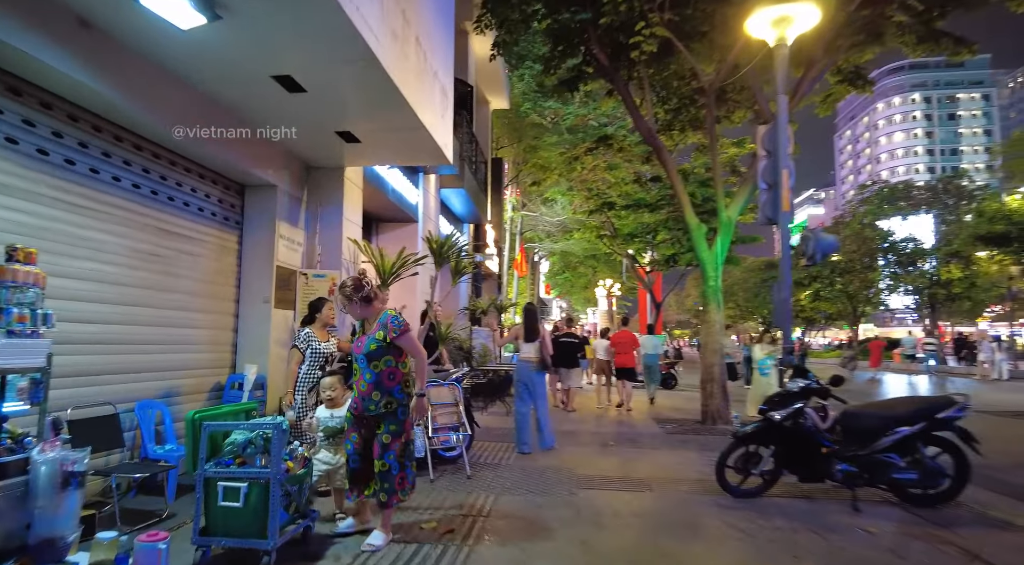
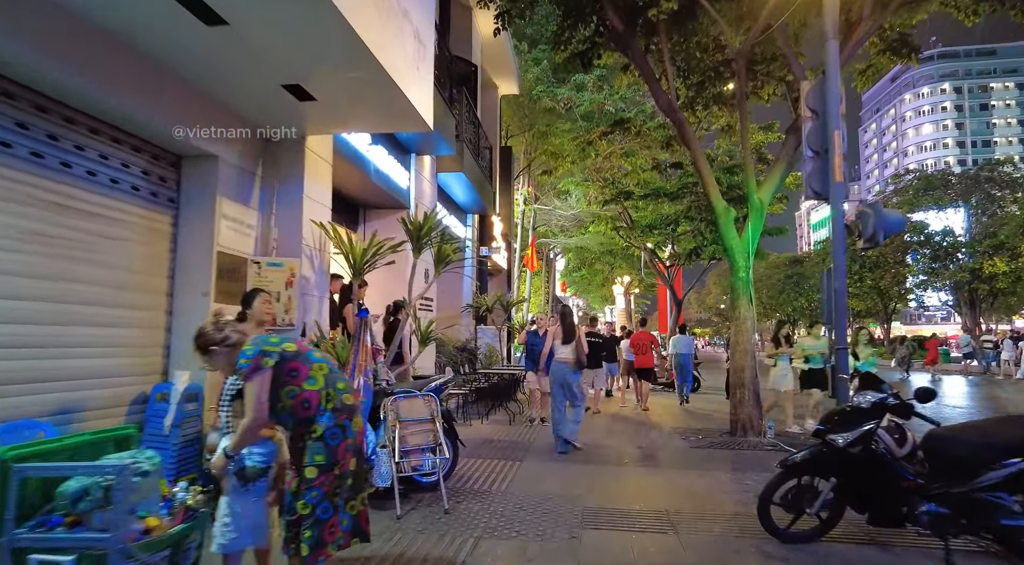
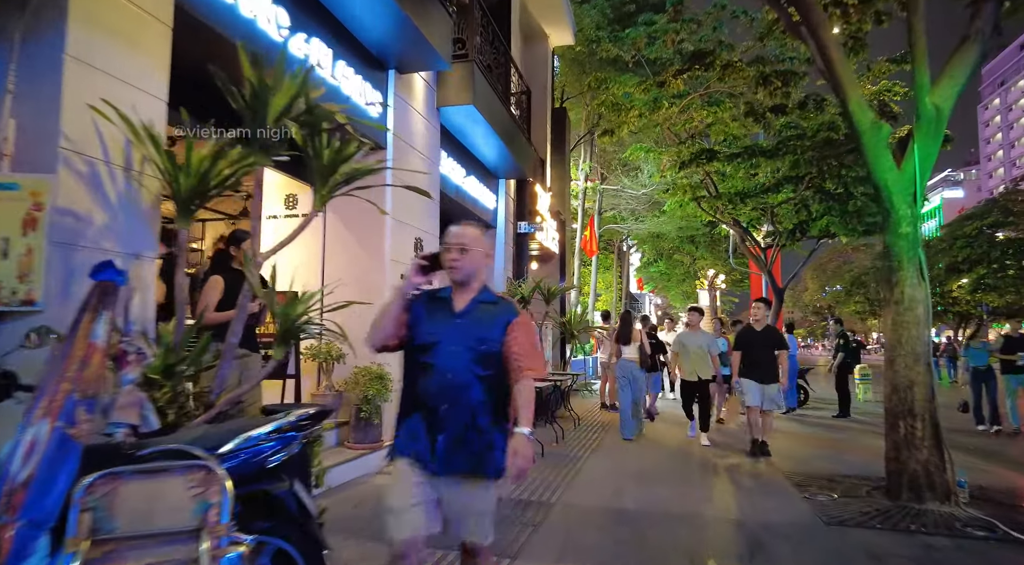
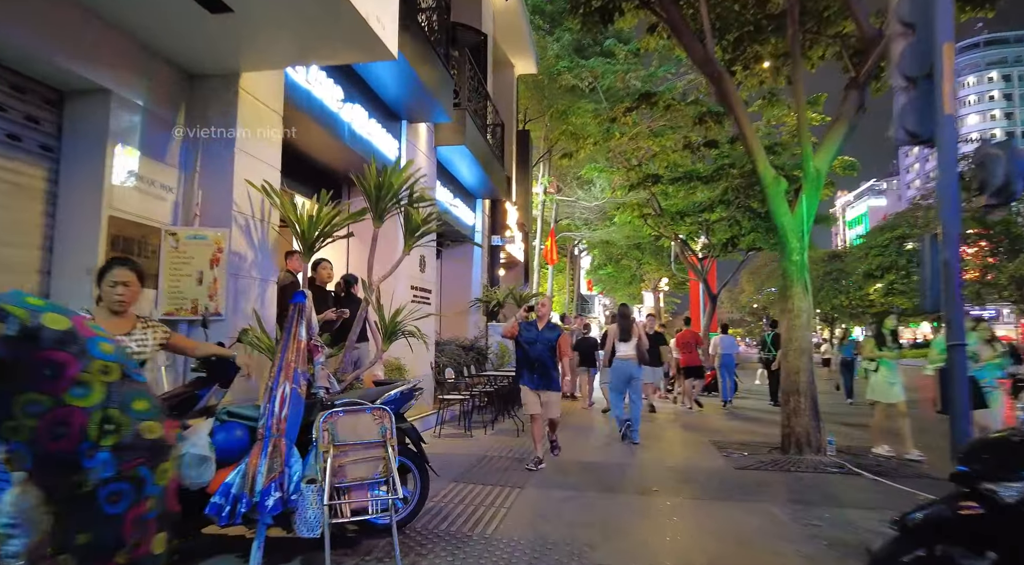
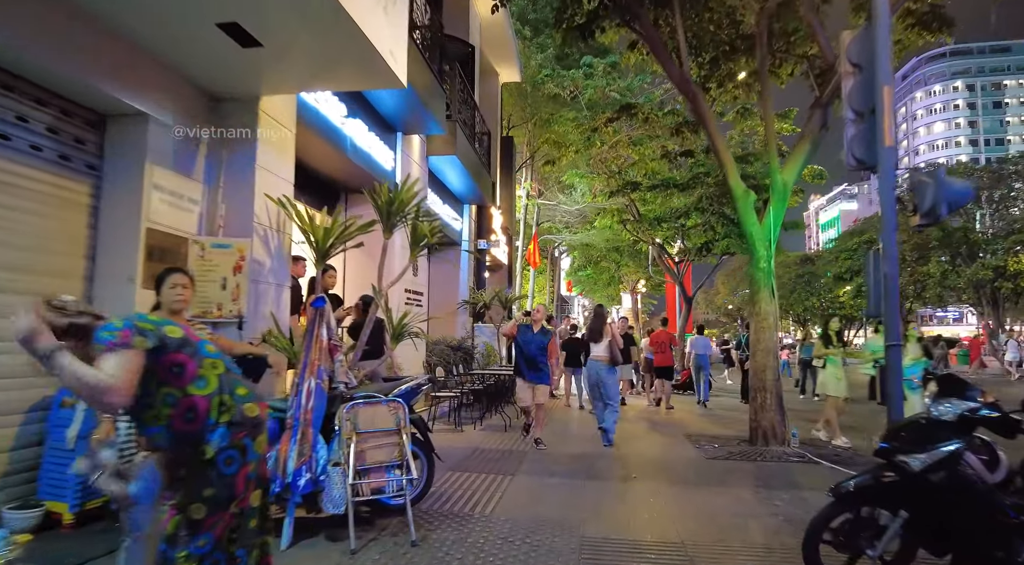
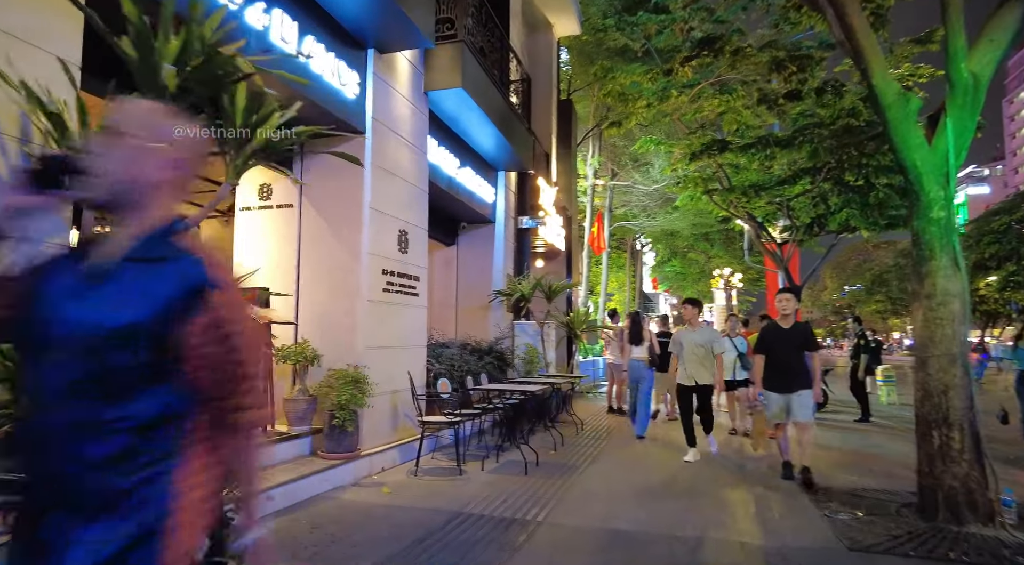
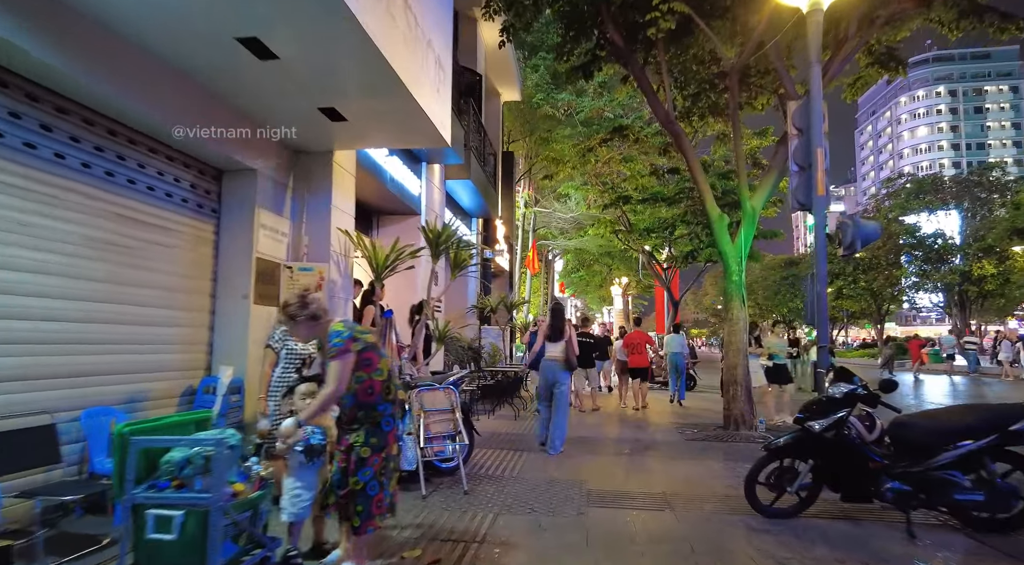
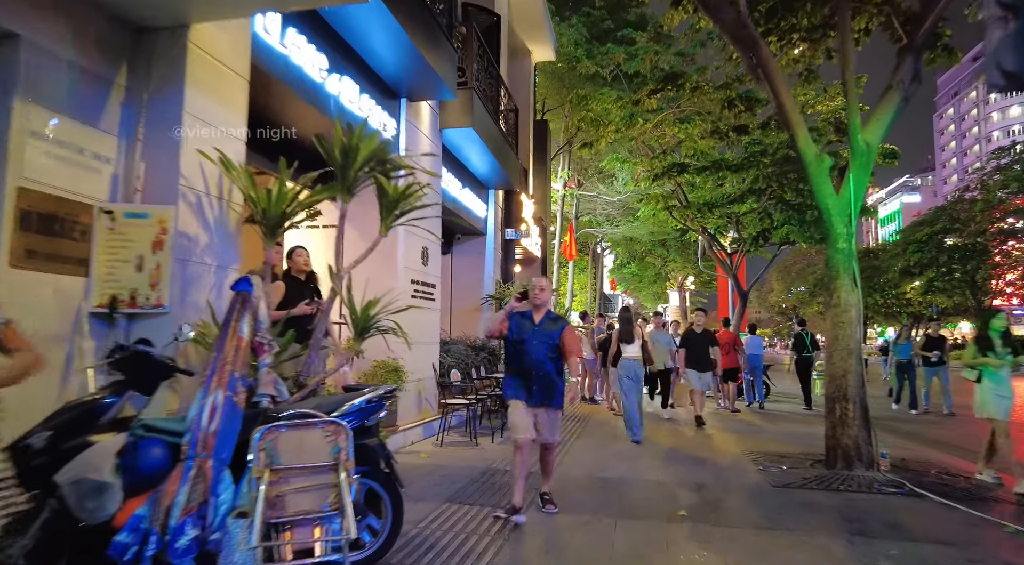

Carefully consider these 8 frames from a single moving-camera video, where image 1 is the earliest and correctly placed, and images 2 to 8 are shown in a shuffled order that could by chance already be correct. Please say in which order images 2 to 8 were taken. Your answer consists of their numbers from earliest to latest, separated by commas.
7, 2, 5, 4, 8, 3, 6
